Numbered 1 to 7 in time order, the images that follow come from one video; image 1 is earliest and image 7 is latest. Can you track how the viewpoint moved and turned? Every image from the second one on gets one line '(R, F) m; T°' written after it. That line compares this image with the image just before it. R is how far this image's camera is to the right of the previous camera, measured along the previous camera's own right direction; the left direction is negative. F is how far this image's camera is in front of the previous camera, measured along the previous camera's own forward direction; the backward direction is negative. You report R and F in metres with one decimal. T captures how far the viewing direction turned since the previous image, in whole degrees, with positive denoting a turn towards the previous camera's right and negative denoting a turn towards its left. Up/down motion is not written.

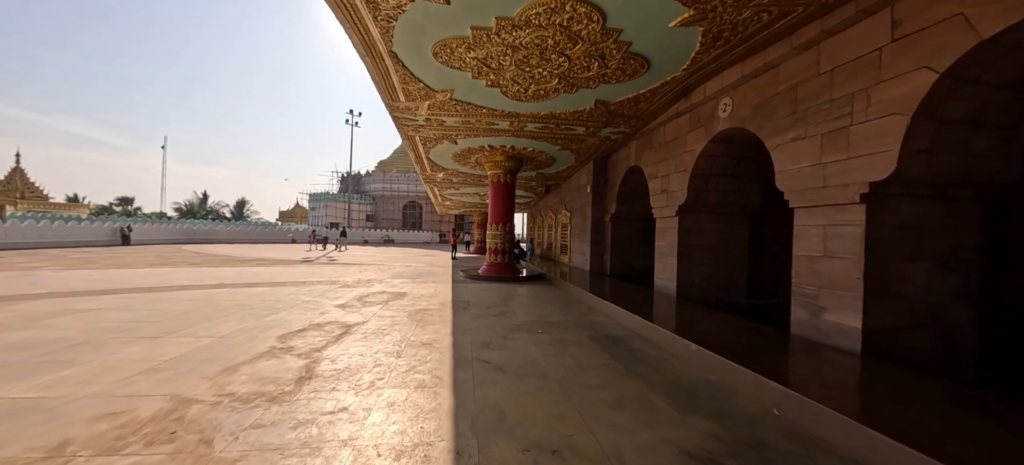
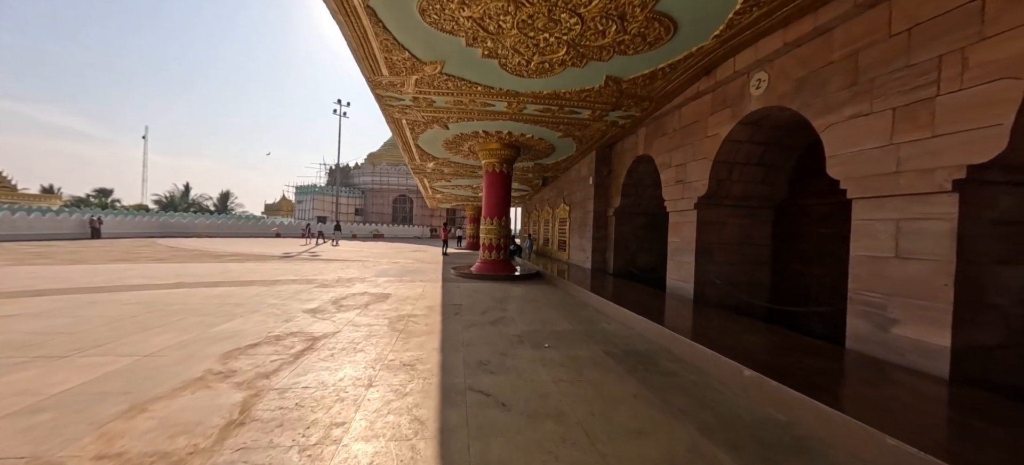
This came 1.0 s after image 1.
(-0.1, +0.6) m; +1°
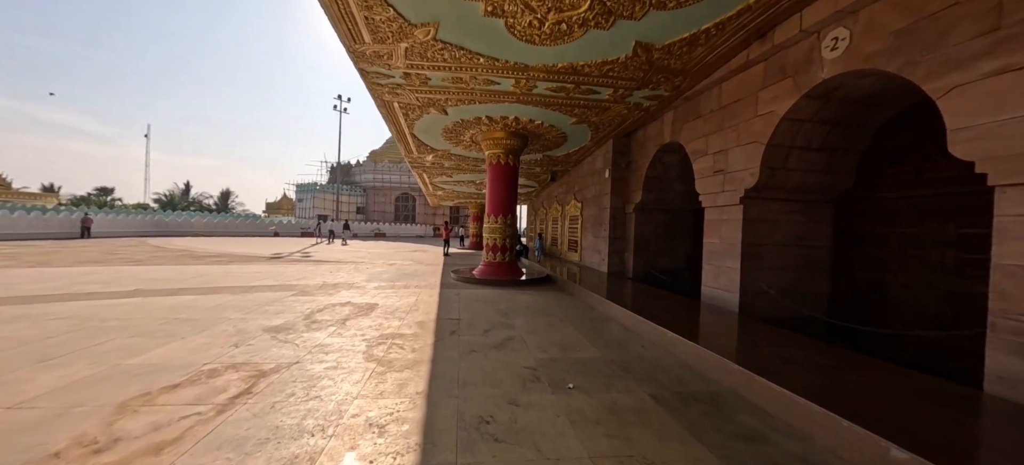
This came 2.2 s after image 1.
(-0.1, +0.7) m; -1°
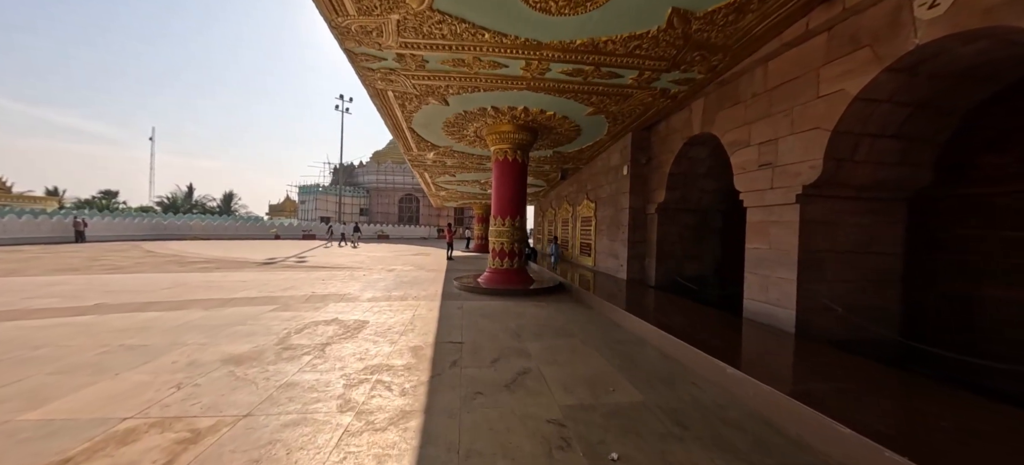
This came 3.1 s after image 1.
(-0.1, +0.6) m; -1°
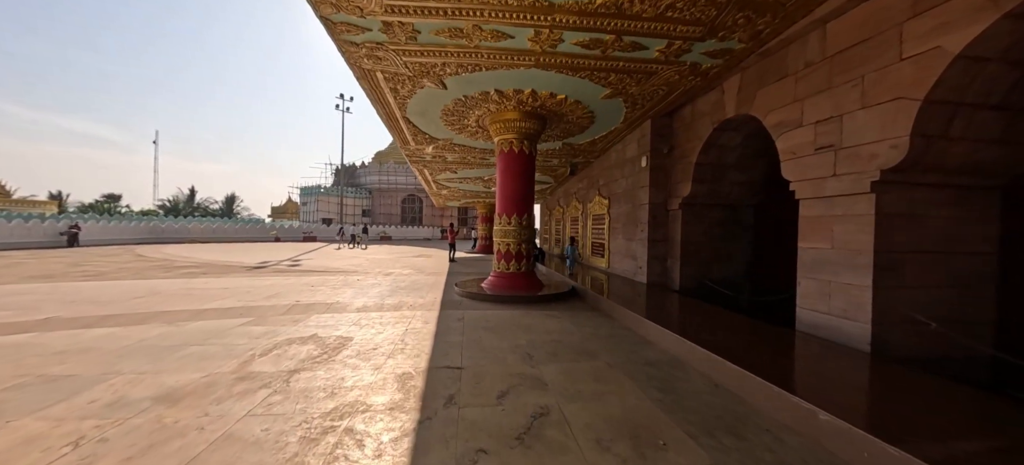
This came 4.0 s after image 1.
(0.0, +0.6) m; -1°
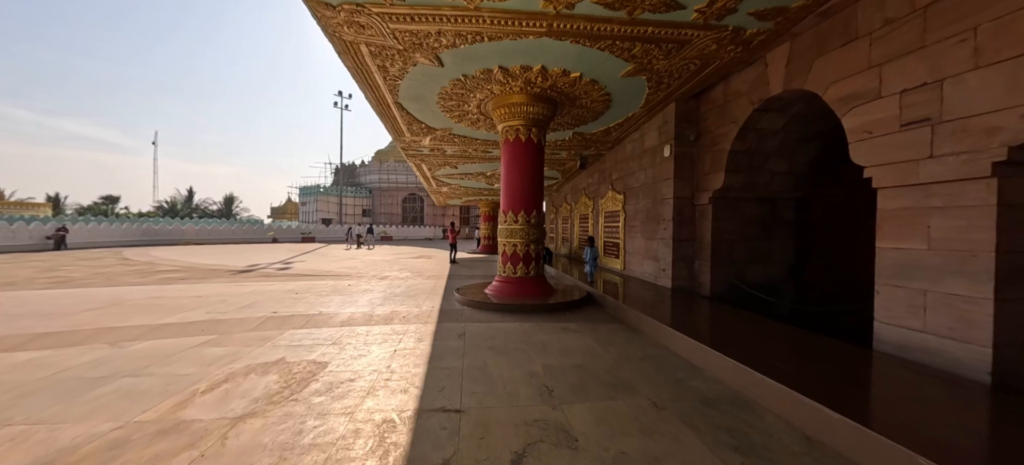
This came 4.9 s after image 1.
(-0.1, +0.6) m; 0°
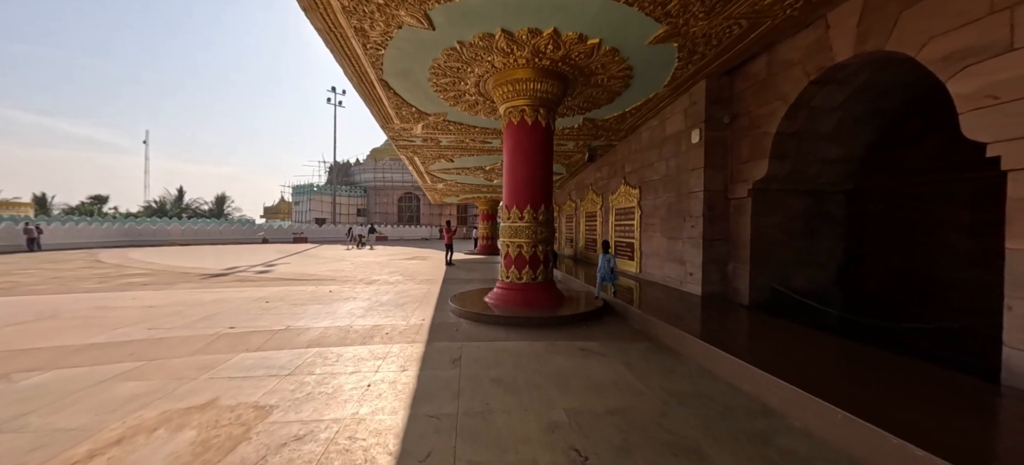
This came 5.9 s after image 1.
(-0.1, +0.6) m; 0°
